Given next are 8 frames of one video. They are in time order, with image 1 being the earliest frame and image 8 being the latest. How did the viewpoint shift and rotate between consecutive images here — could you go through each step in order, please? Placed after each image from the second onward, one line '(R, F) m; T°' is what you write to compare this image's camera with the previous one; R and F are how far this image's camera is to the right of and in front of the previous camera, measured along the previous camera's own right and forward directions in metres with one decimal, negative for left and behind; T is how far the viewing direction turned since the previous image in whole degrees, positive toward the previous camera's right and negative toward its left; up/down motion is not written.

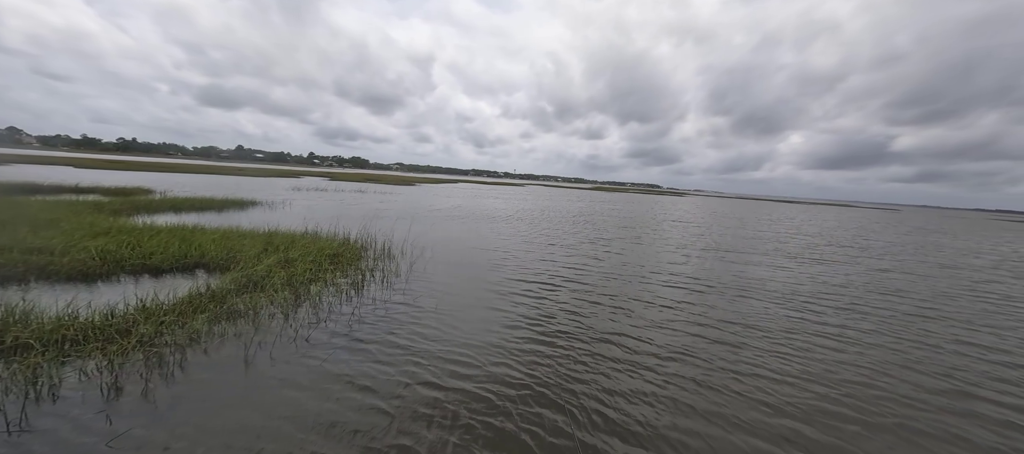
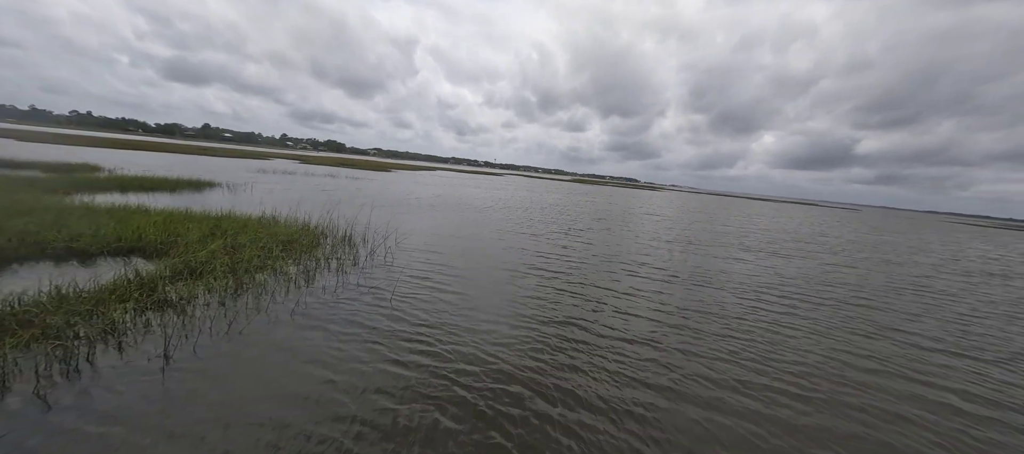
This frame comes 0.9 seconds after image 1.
(+0.1, 0.0) m; +3°
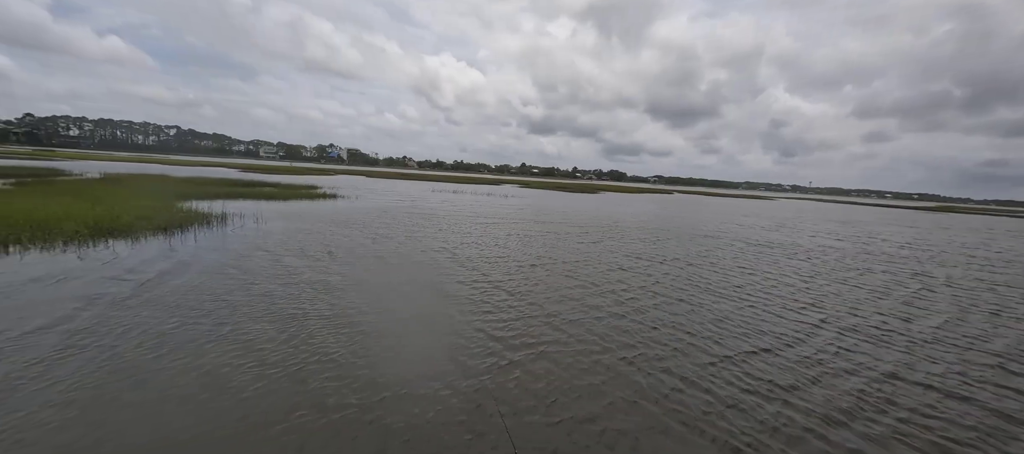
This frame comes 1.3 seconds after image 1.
(-0.4, -0.2) m; -12°
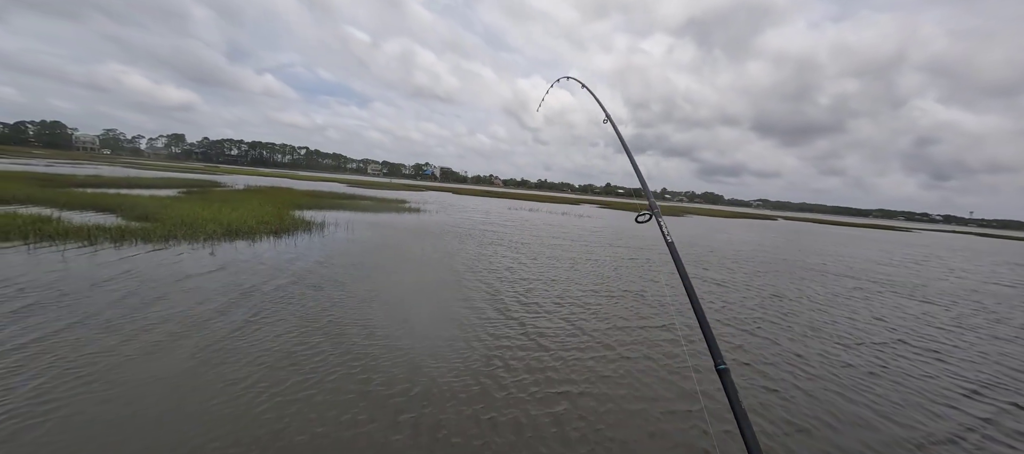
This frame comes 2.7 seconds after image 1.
(0.0, +0.1) m; -13°
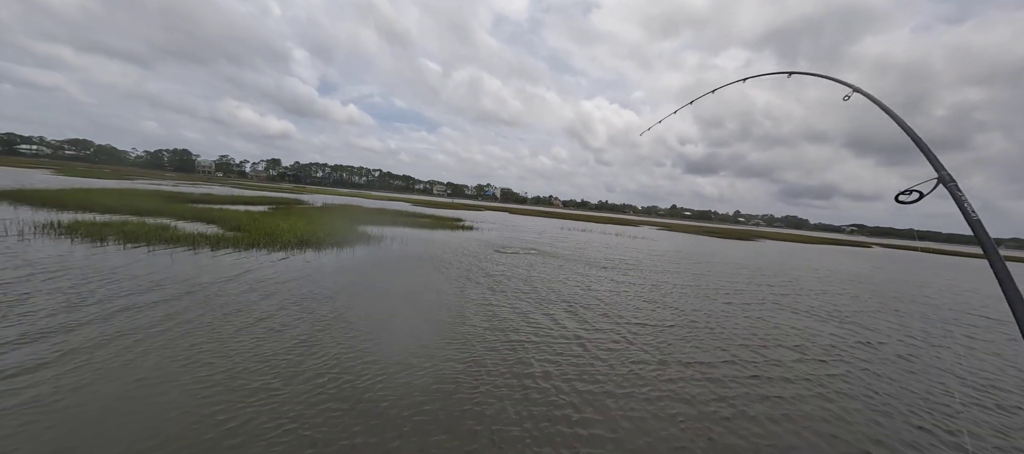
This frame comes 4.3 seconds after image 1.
(+0.1, 0.0) m; -9°
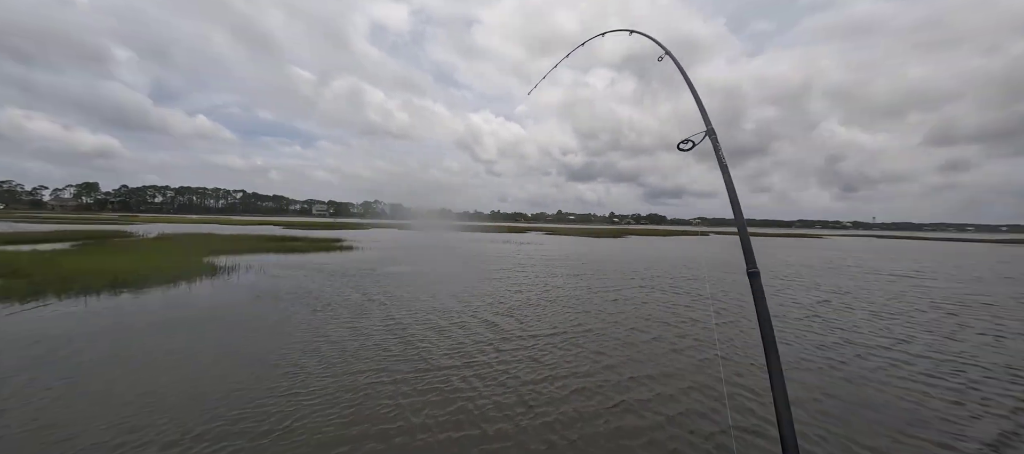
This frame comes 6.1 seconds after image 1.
(+0.1, -0.3) m; +16°
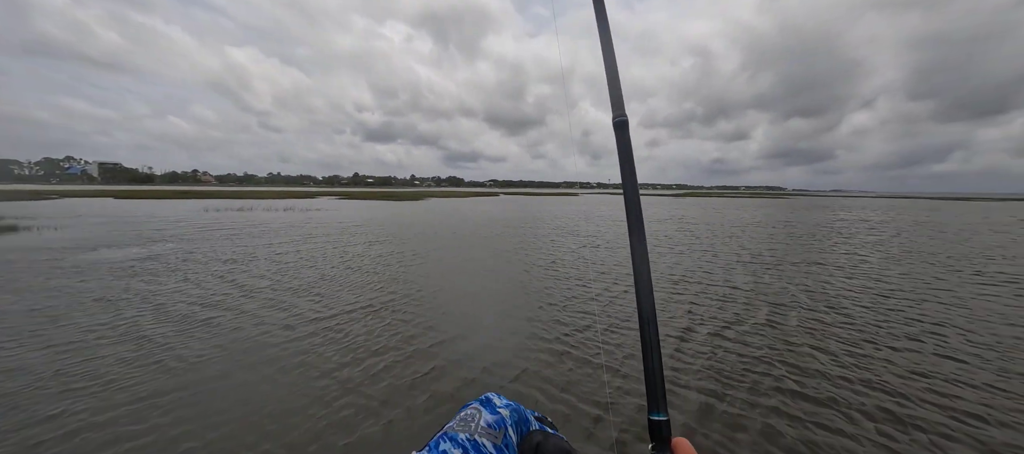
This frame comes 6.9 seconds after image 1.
(+0.3, -0.6) m; +30°
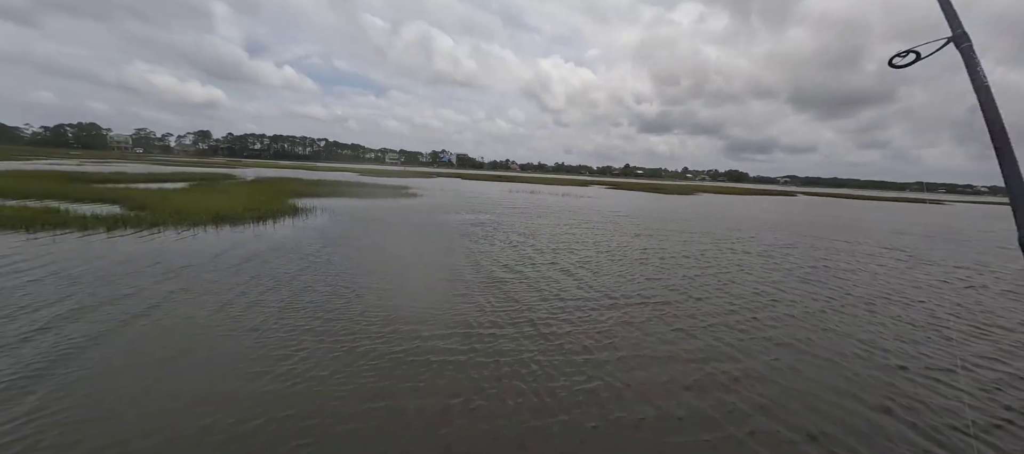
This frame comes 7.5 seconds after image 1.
(-0.8, +0.4) m; -39°
